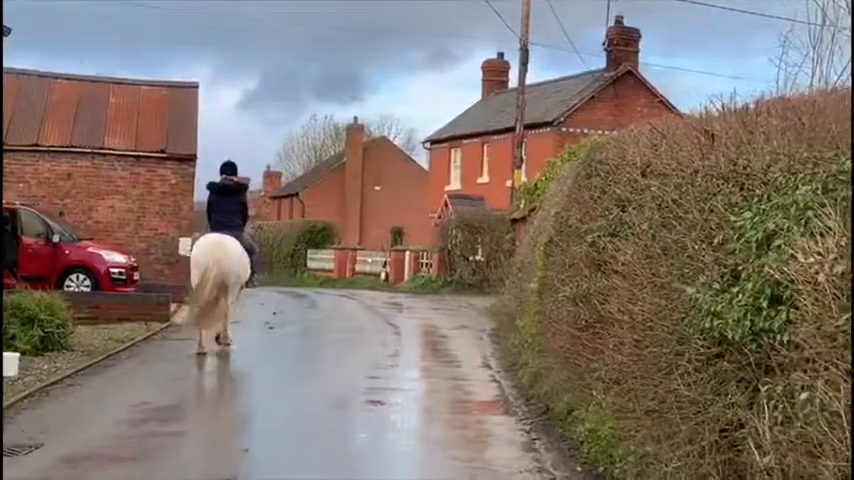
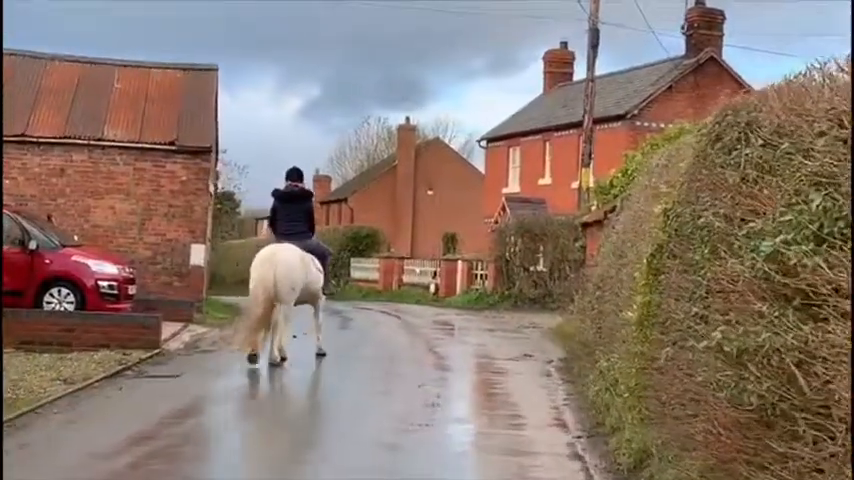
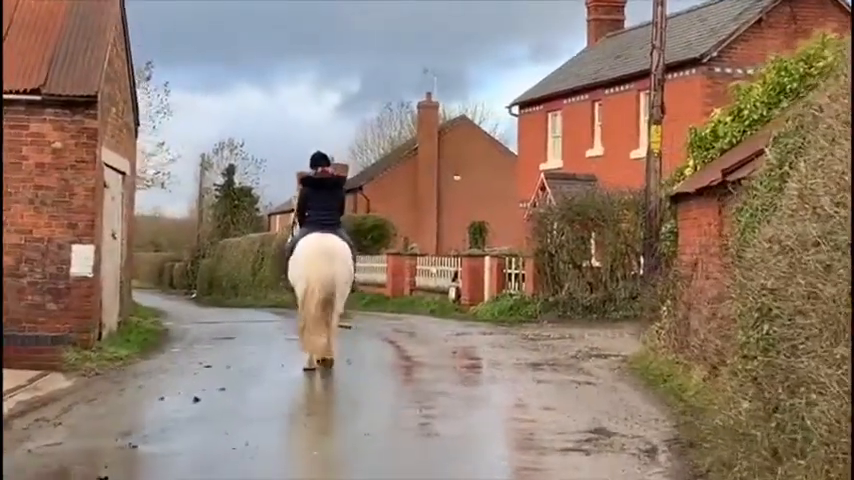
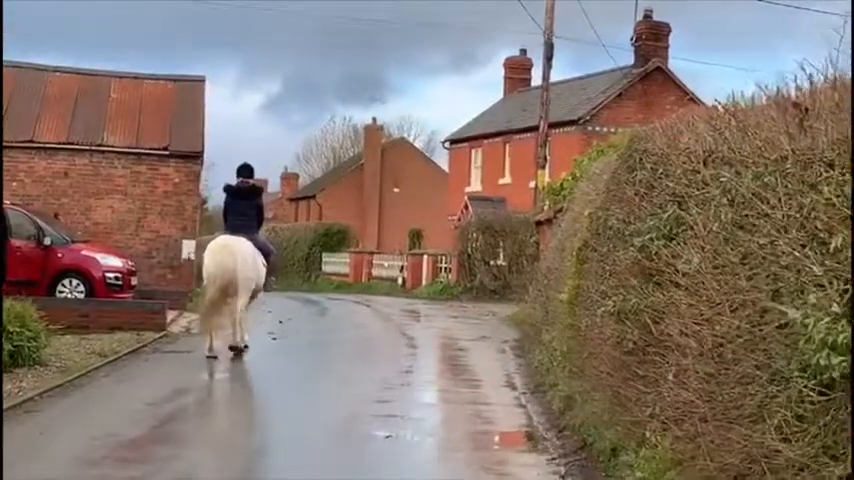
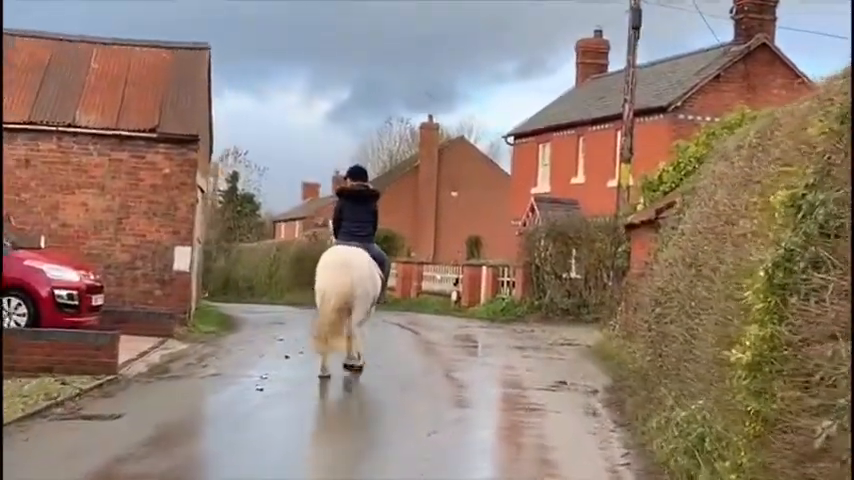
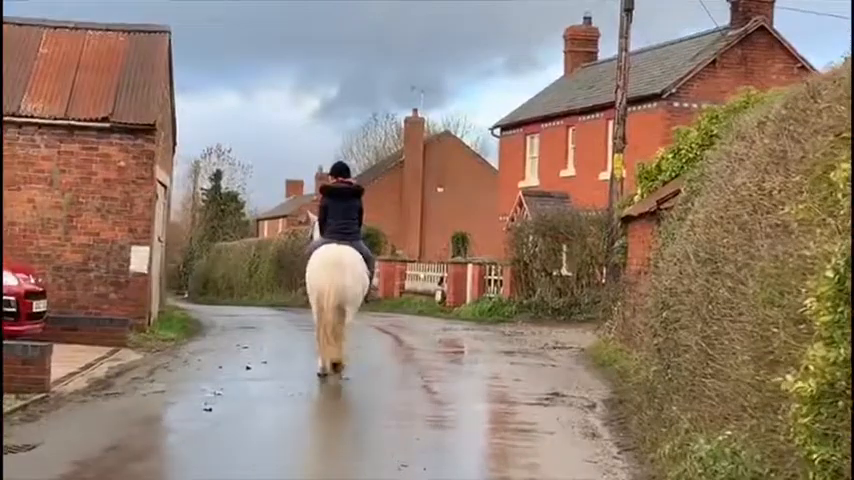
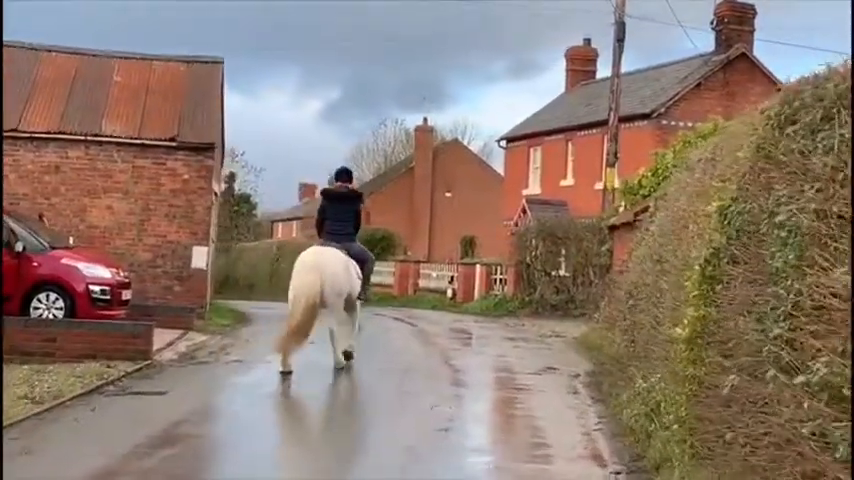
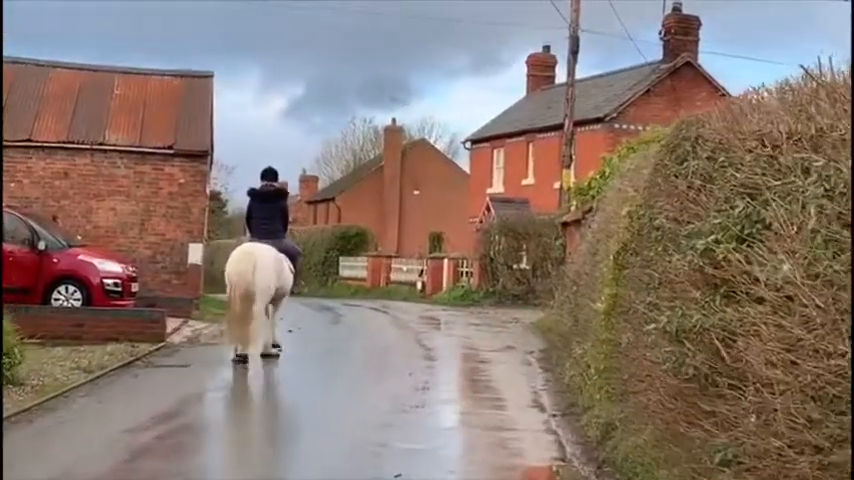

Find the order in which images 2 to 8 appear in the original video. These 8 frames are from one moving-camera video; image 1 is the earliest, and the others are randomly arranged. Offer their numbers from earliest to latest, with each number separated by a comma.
4, 8, 2, 7, 5, 6, 3
